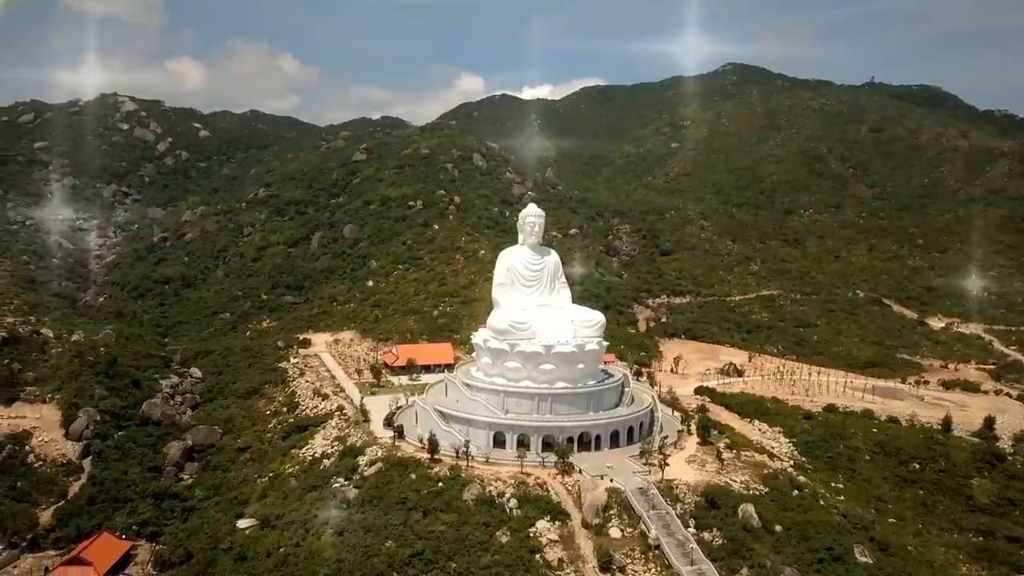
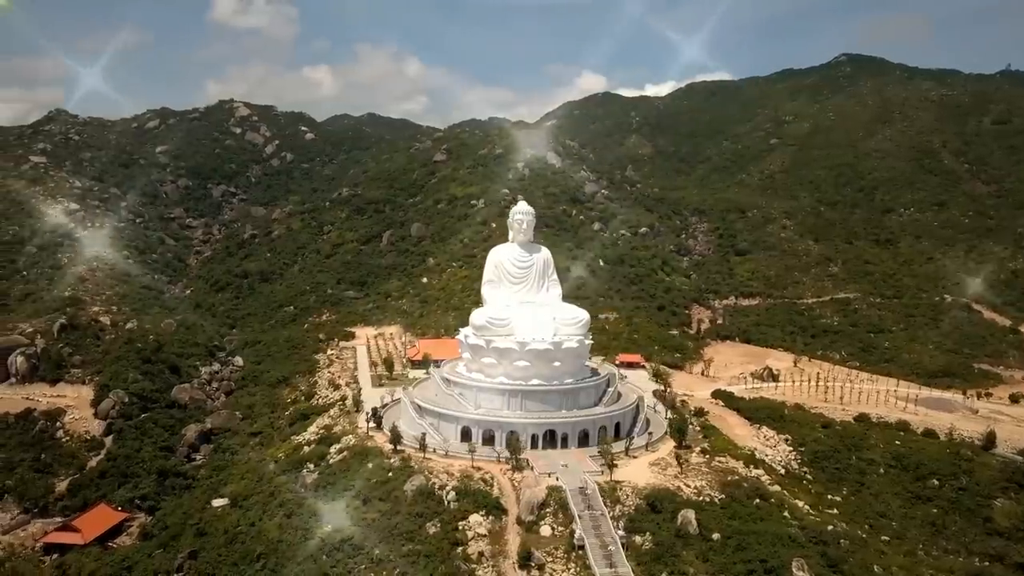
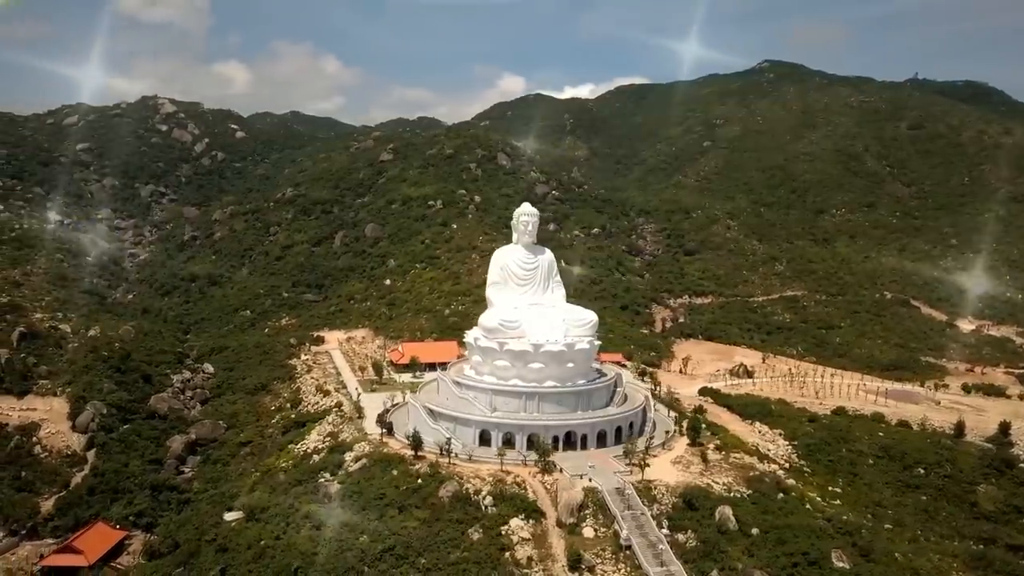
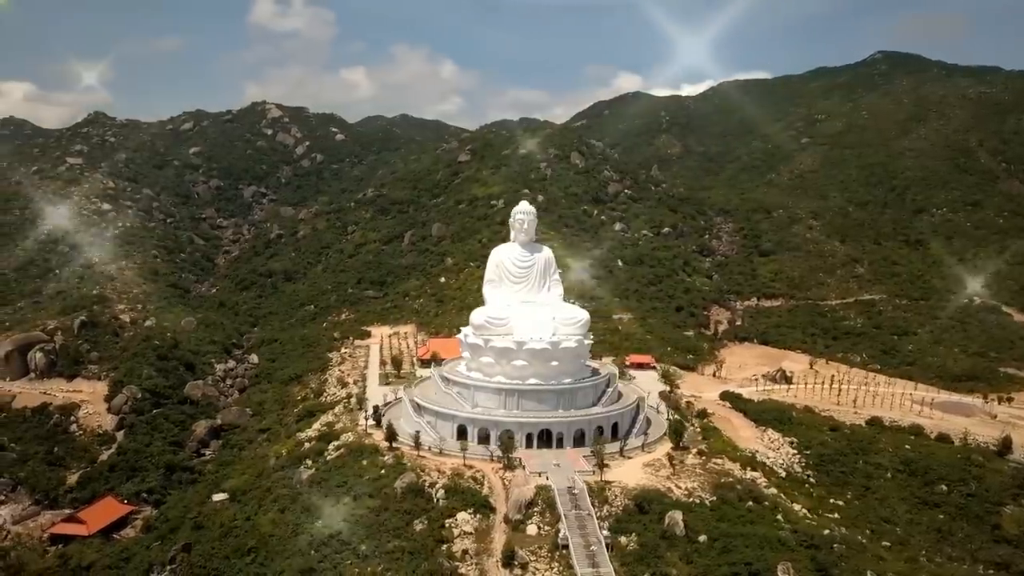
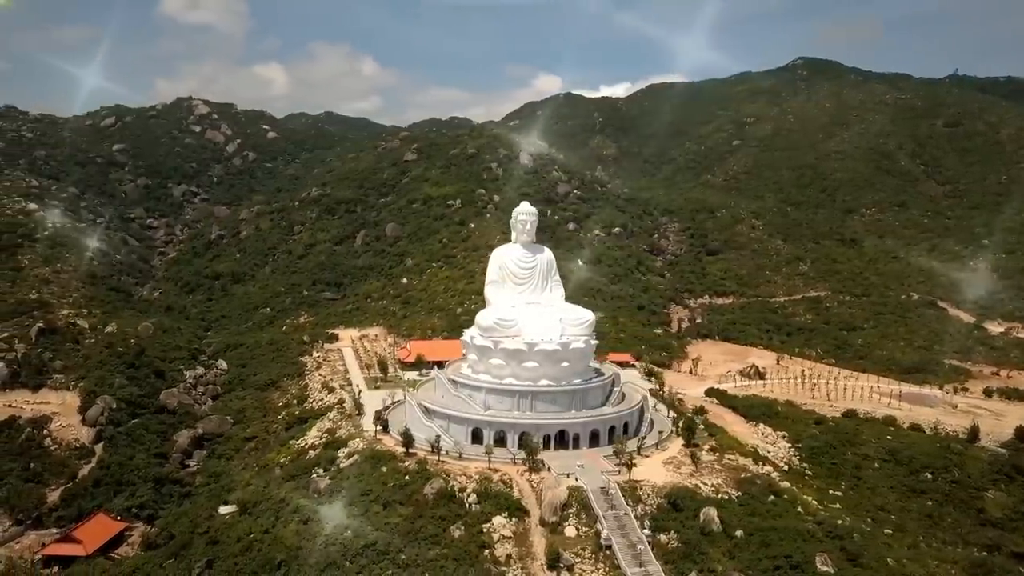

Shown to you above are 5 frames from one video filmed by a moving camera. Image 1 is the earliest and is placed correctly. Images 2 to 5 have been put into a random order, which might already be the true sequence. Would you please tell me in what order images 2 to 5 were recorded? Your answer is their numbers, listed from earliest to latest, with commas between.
3, 5, 2, 4
